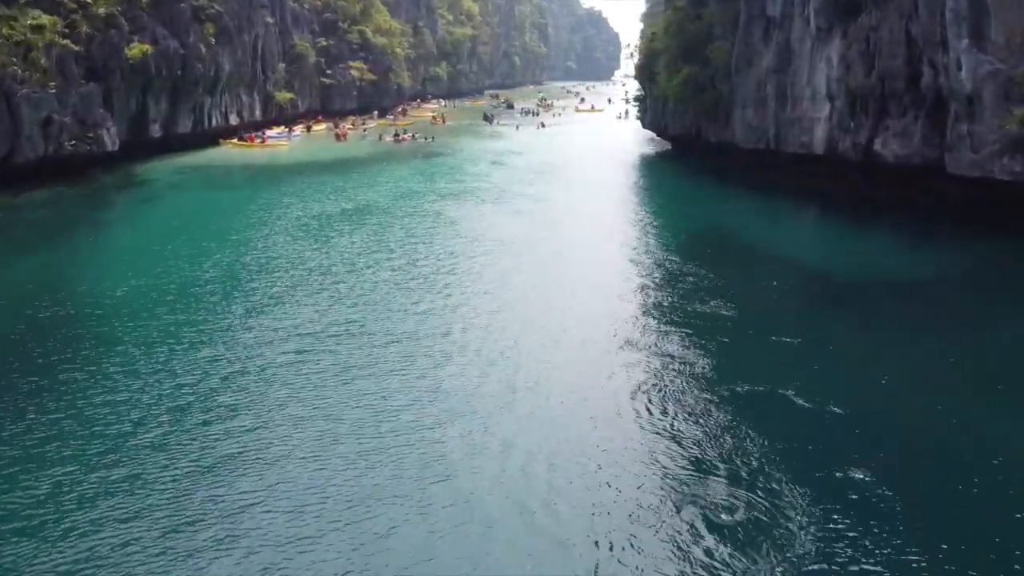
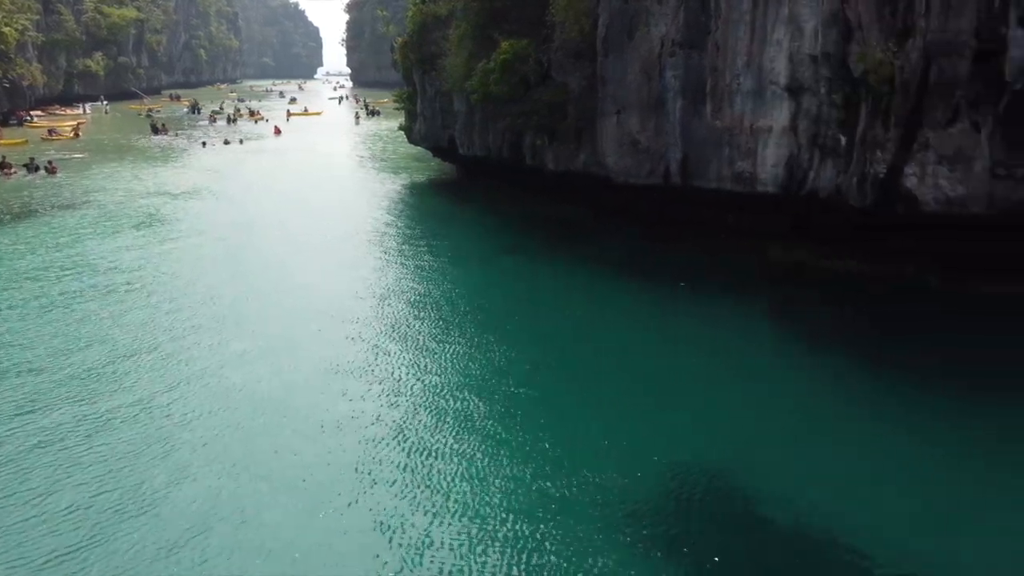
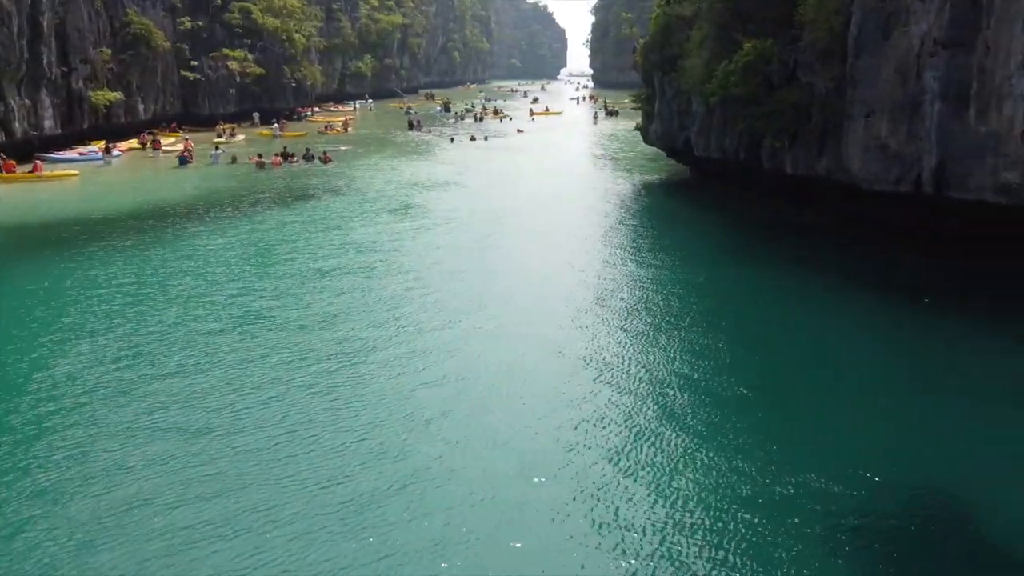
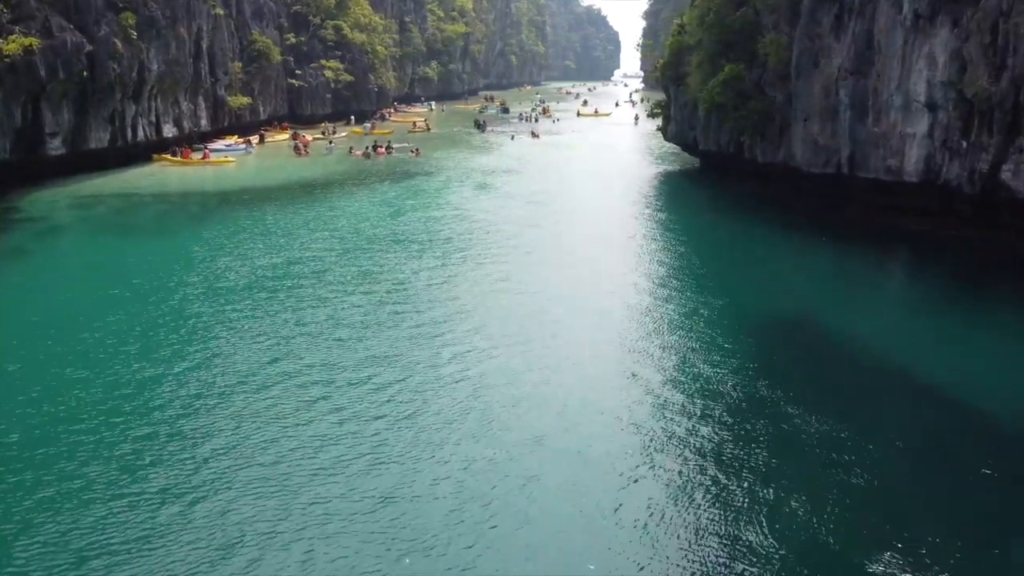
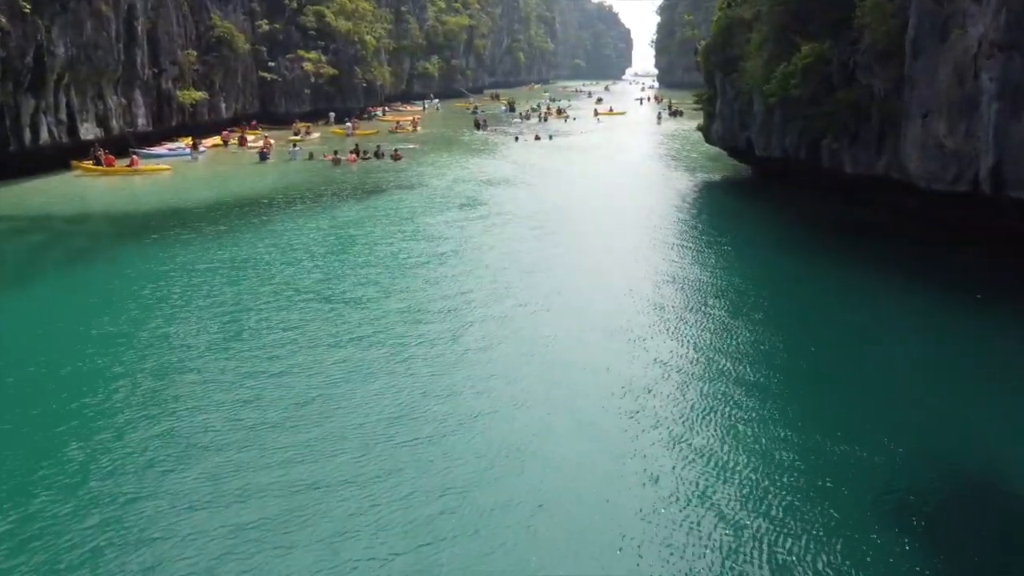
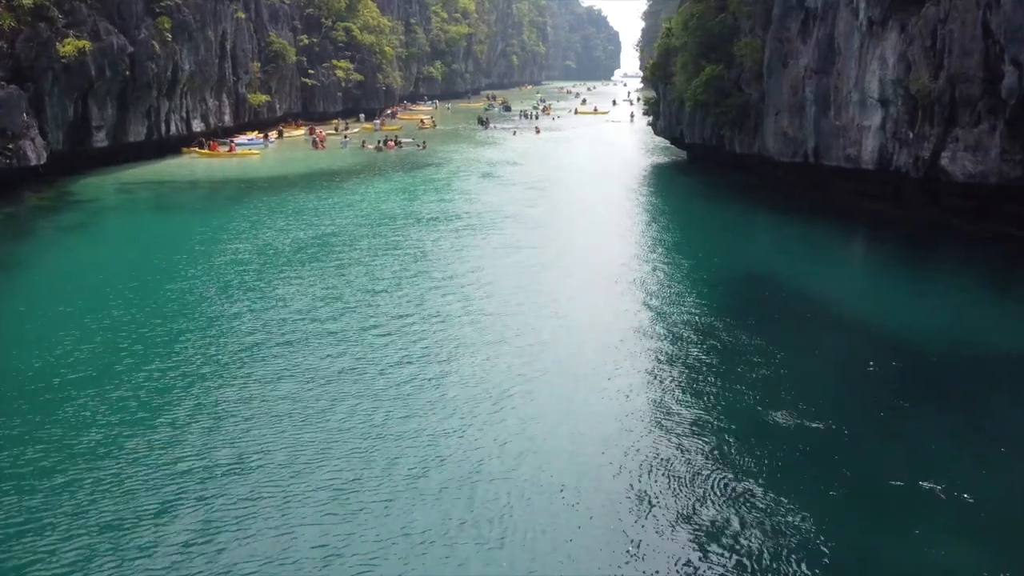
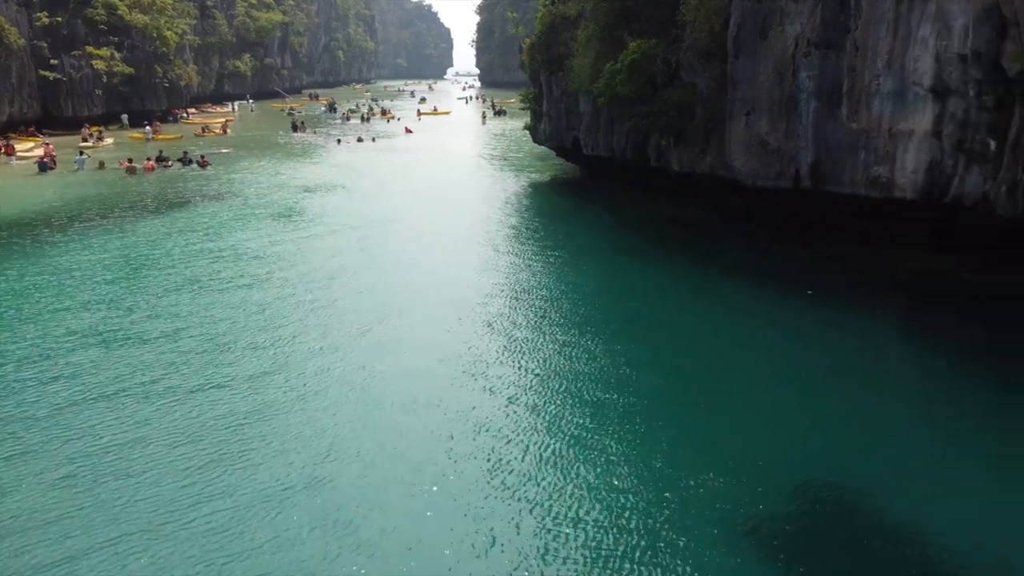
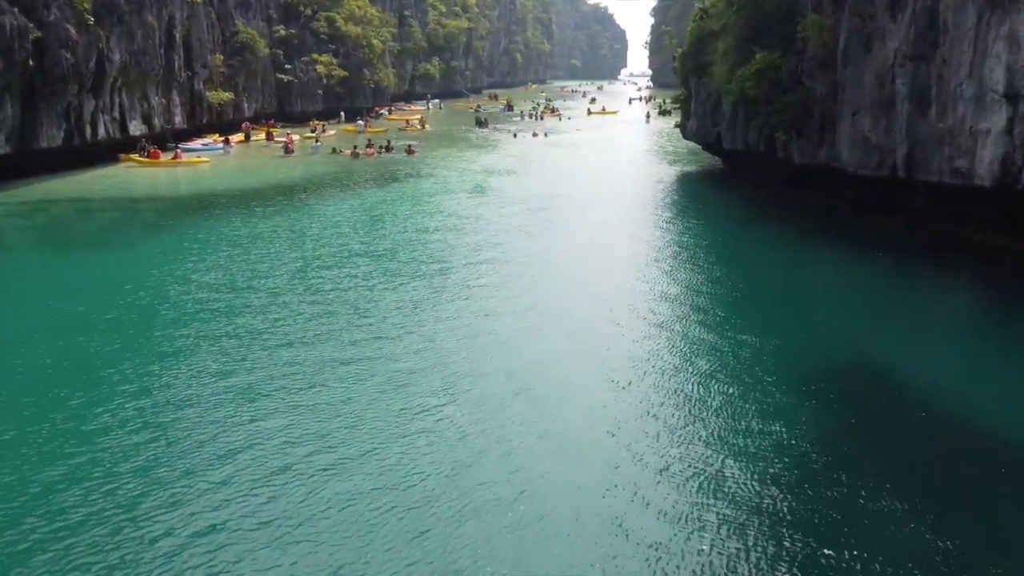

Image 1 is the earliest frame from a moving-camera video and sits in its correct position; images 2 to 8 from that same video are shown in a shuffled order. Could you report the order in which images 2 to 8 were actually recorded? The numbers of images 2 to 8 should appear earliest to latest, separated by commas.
6, 4, 8, 5, 3, 7, 2
